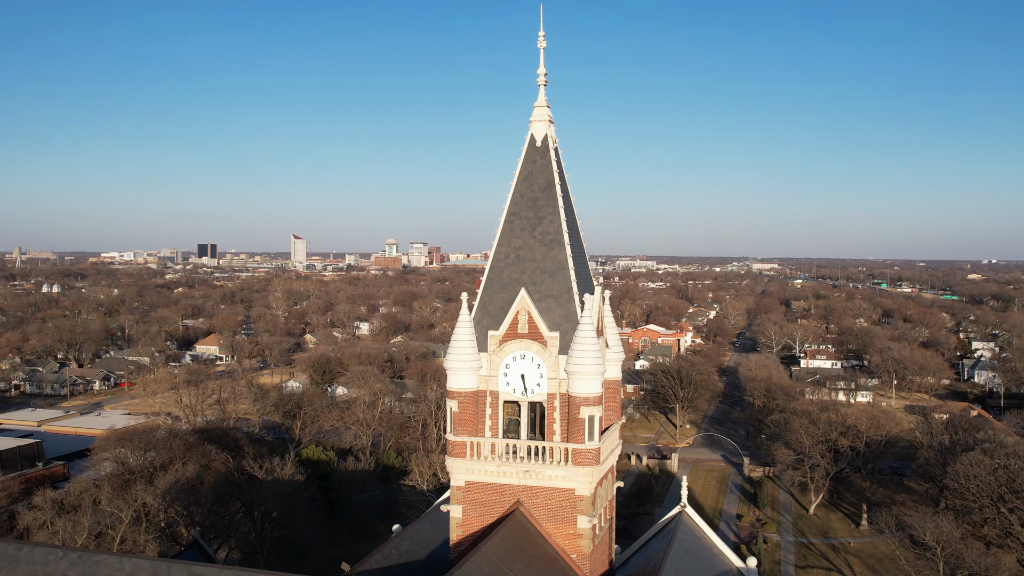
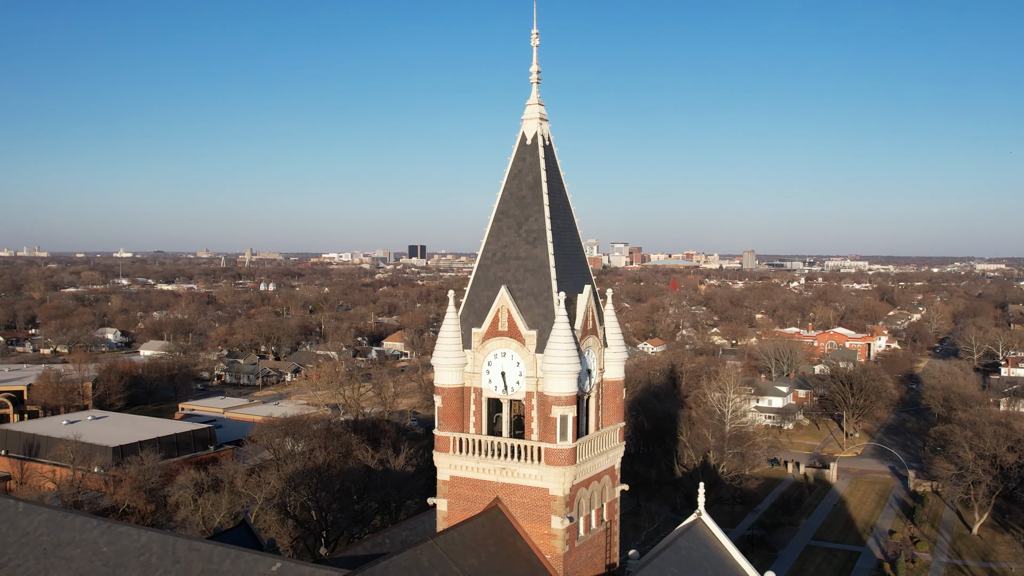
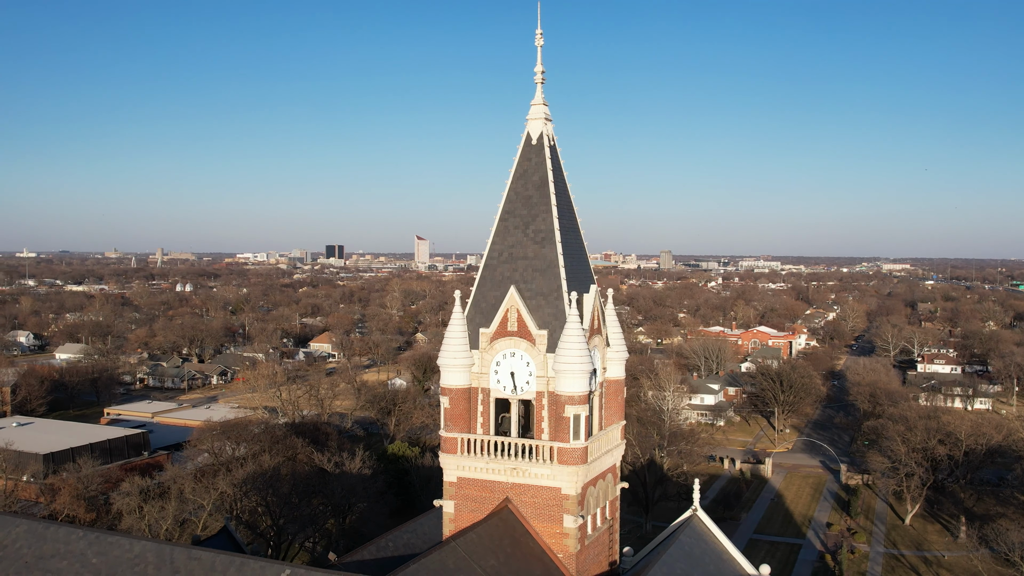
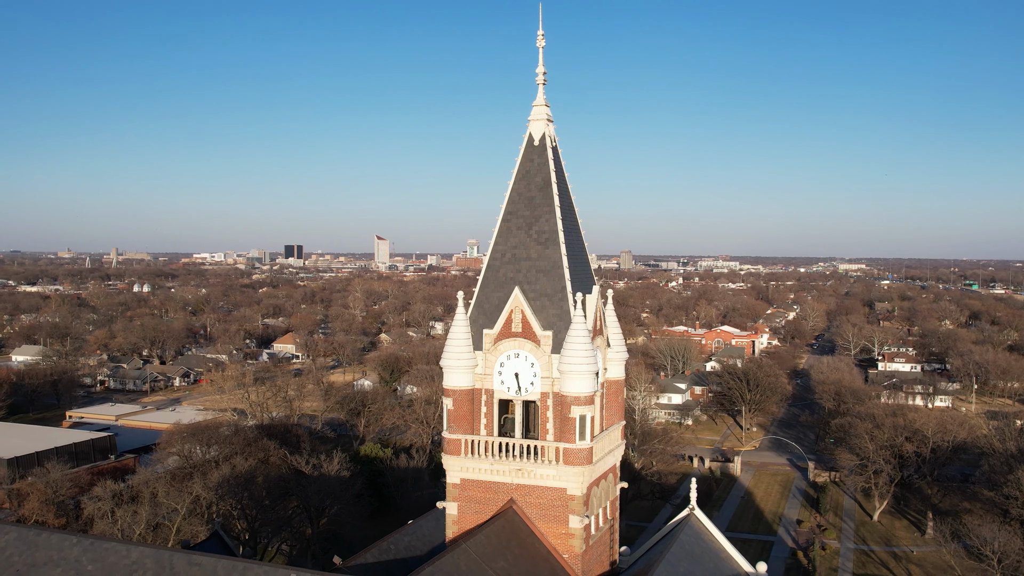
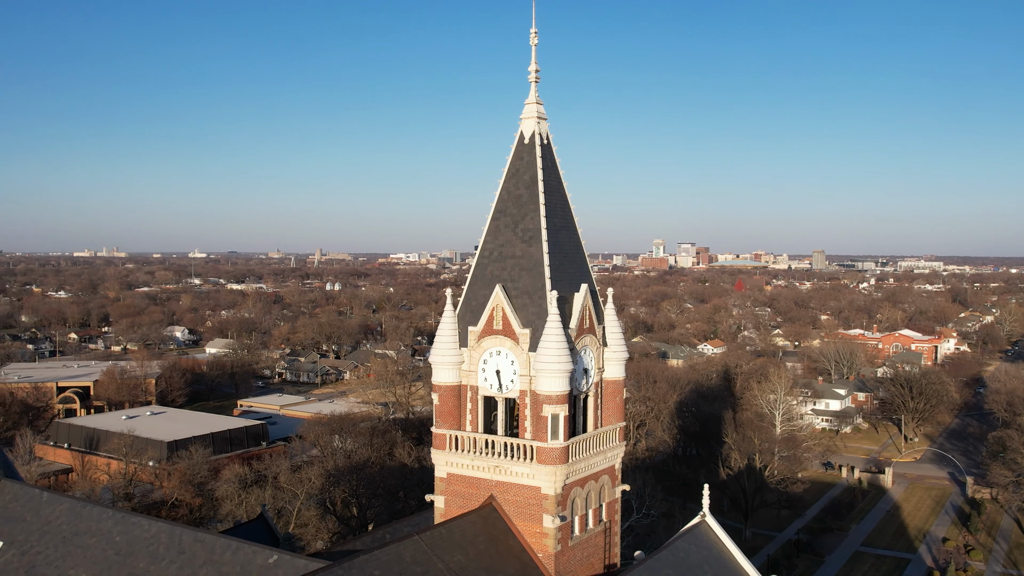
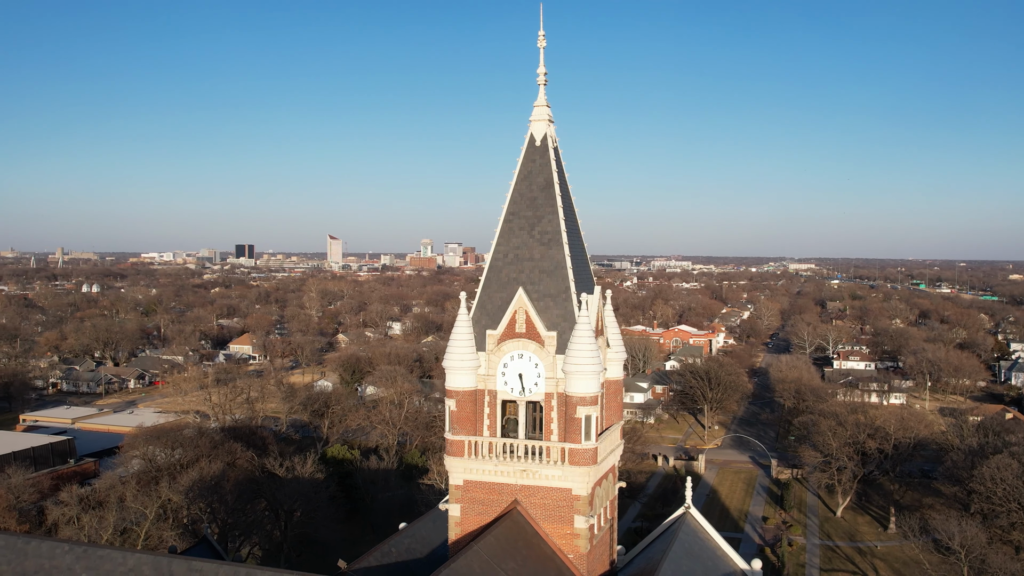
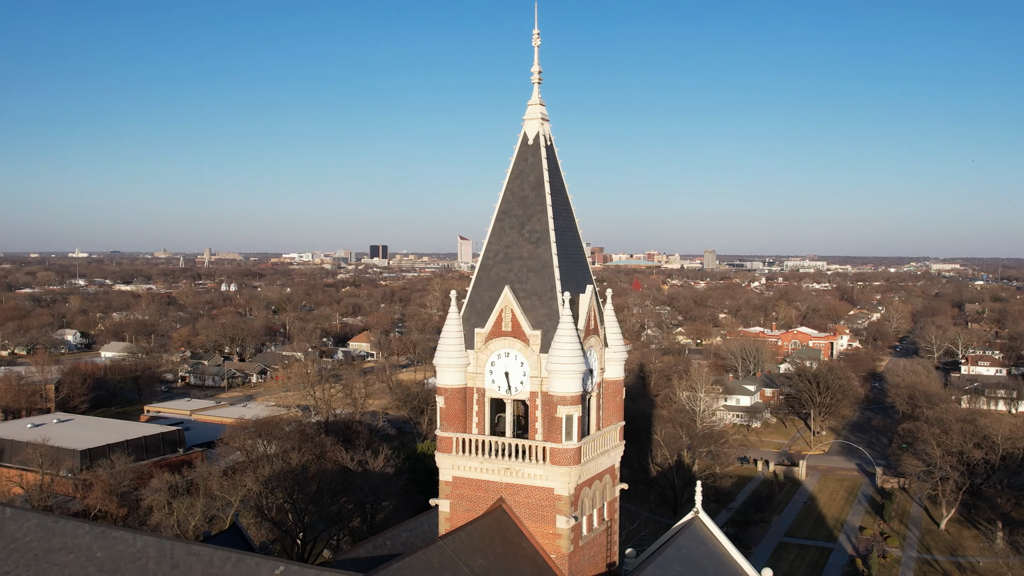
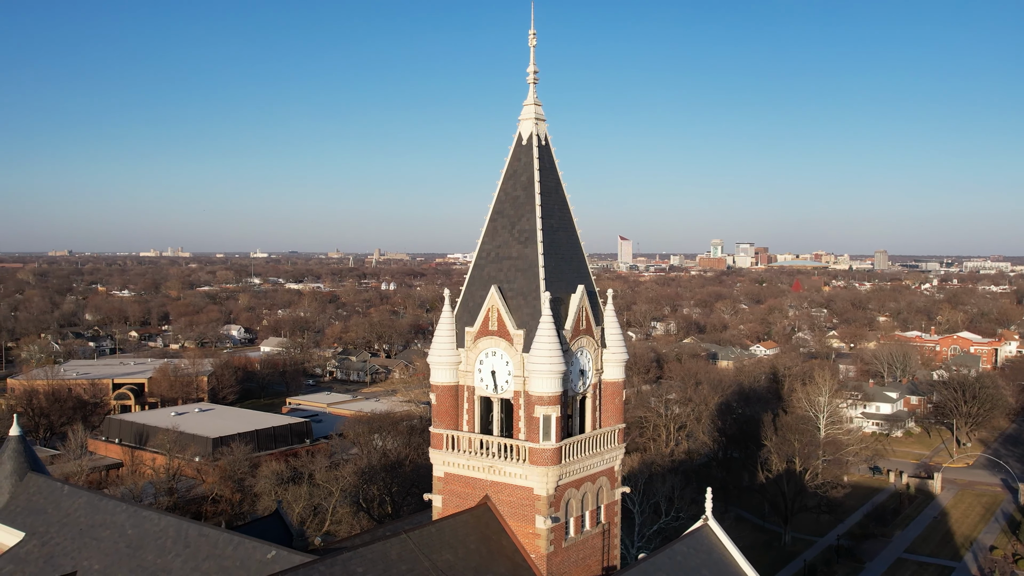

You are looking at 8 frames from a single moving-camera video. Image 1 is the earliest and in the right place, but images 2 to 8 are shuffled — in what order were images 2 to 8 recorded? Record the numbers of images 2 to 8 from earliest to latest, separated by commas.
6, 4, 3, 7, 2, 5, 8
